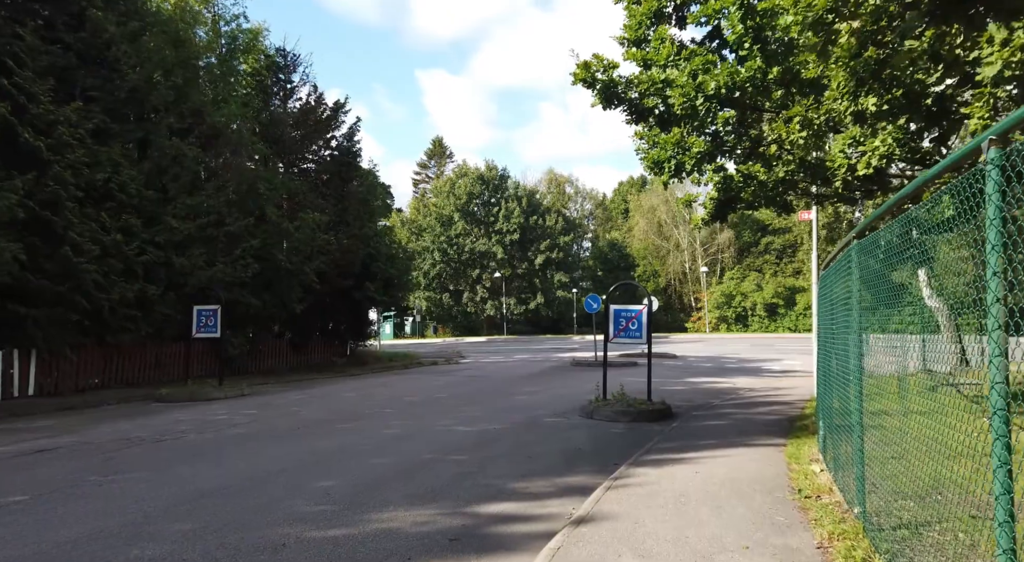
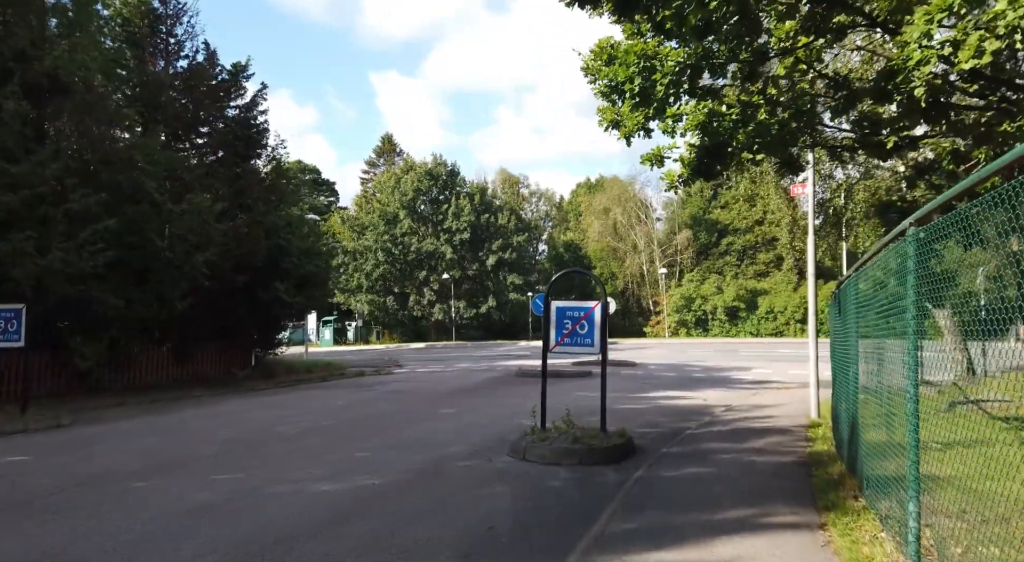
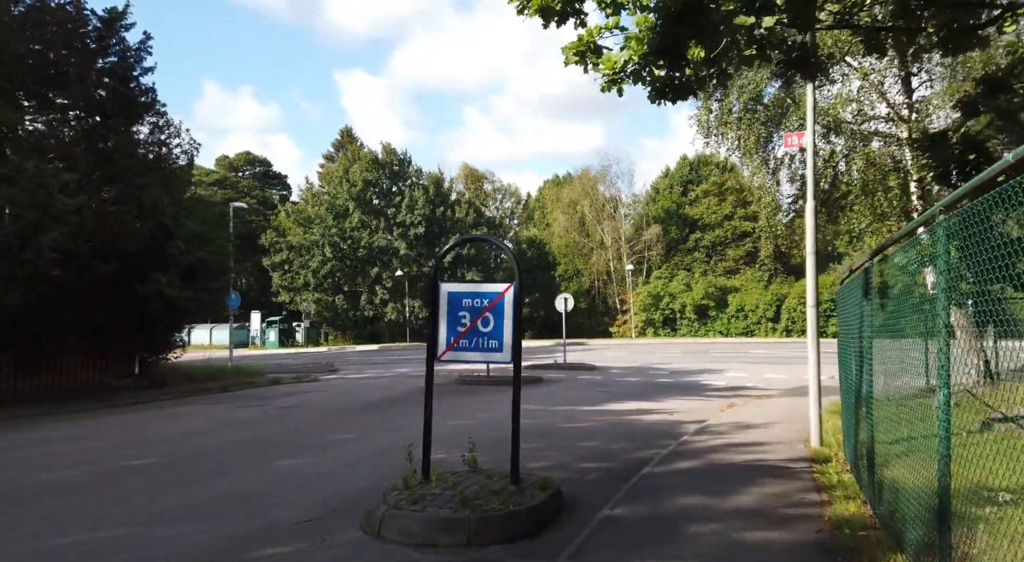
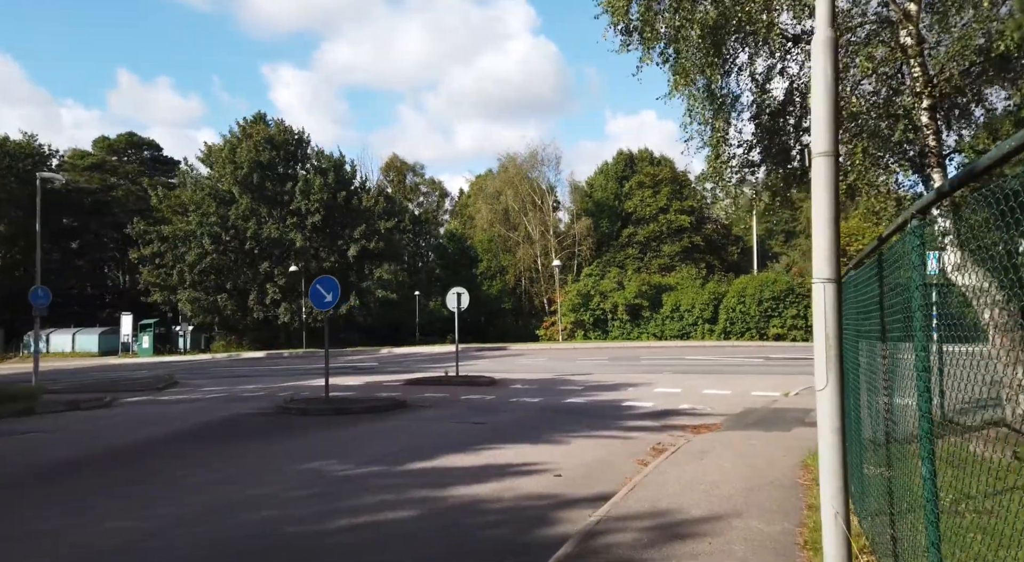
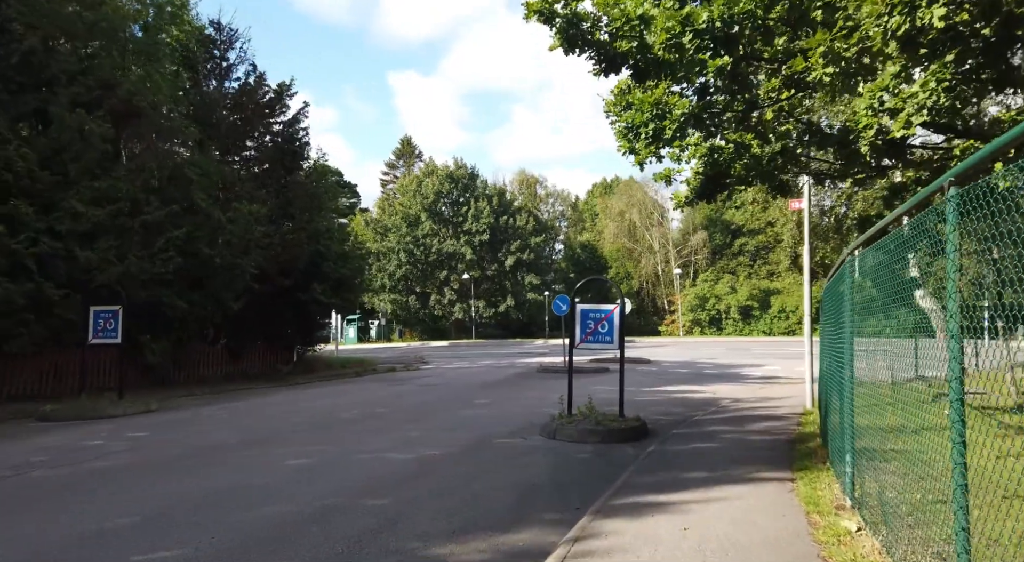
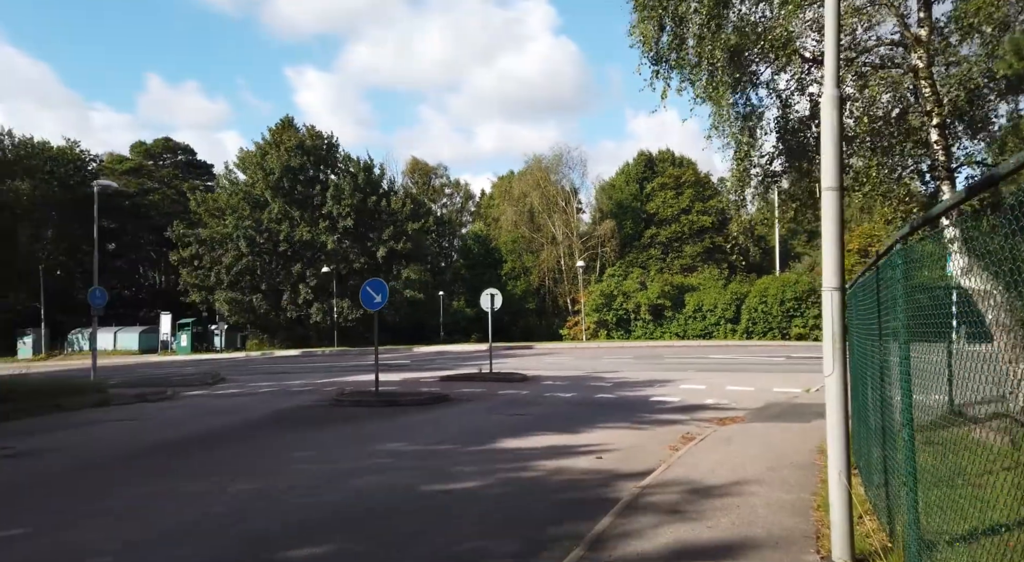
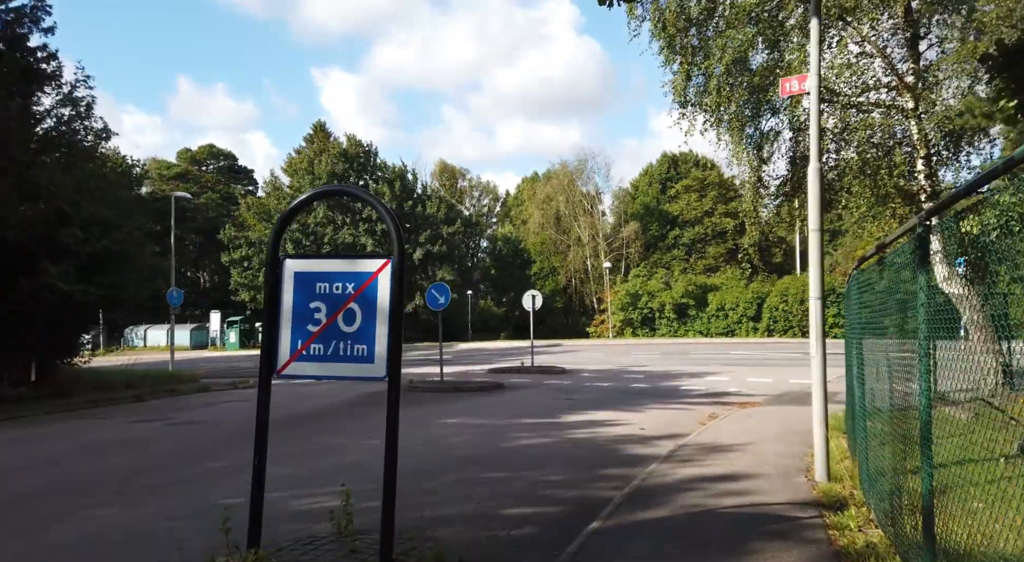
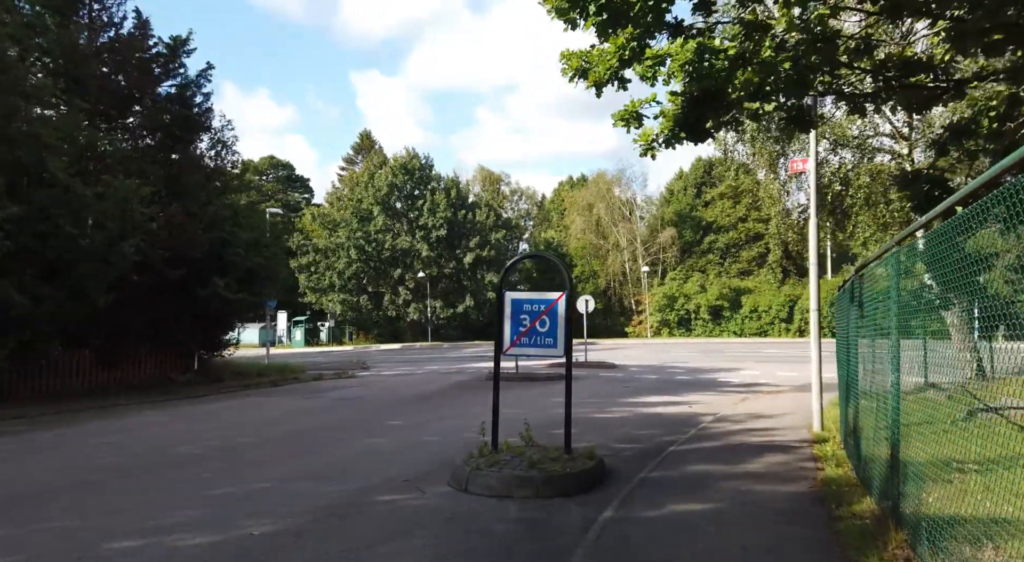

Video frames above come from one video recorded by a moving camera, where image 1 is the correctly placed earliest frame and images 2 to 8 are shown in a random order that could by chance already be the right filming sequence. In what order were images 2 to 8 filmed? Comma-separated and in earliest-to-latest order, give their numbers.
5, 2, 8, 3, 7, 6, 4
